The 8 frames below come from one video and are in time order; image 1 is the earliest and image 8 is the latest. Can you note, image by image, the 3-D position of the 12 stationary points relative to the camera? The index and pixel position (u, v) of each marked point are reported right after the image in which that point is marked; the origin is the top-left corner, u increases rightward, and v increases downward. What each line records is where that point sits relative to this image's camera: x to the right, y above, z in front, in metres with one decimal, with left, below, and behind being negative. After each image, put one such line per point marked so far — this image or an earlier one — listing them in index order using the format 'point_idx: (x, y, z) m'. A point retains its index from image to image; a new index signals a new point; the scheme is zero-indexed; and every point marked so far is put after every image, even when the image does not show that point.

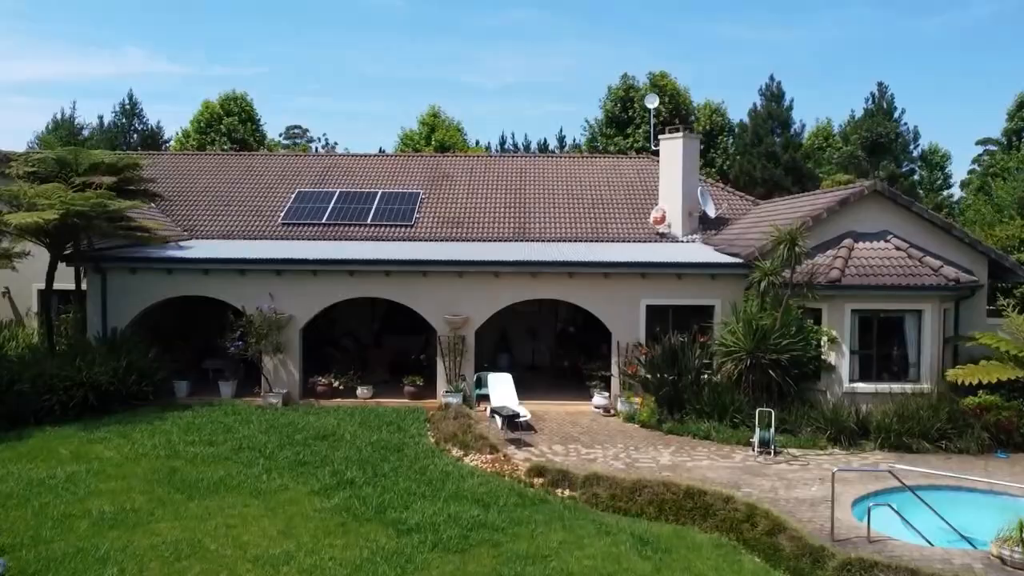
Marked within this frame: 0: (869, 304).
0: (+7.2, -0.3, +16.5) m
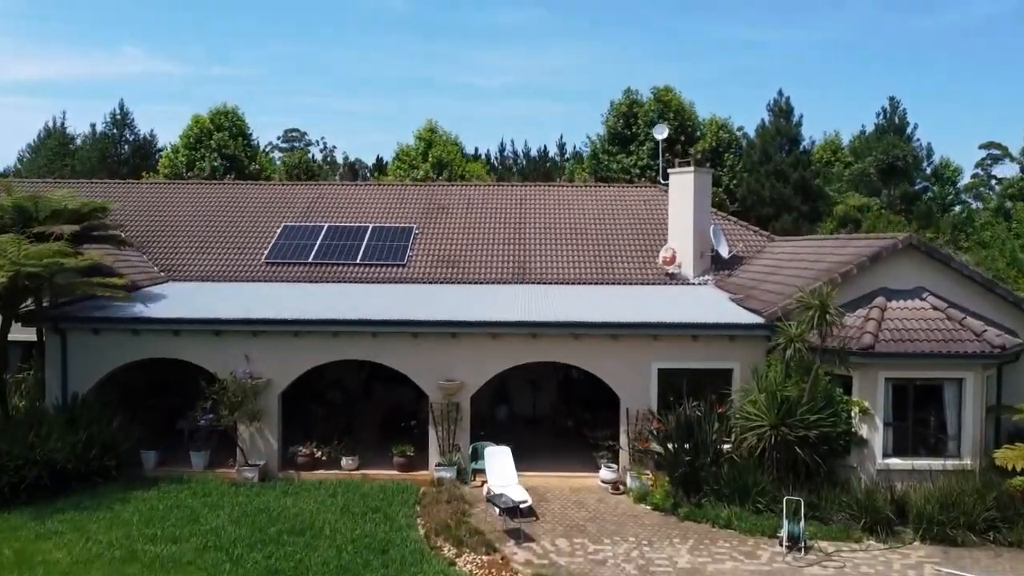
0: (+7.1, -1.5, +14.9) m
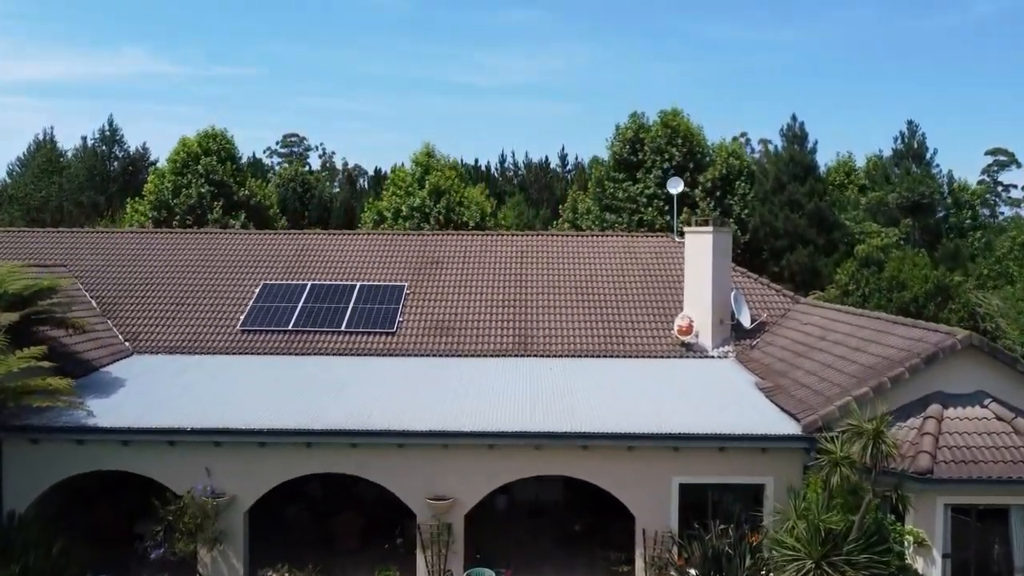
0: (+7.1, -3.3, +12.9) m
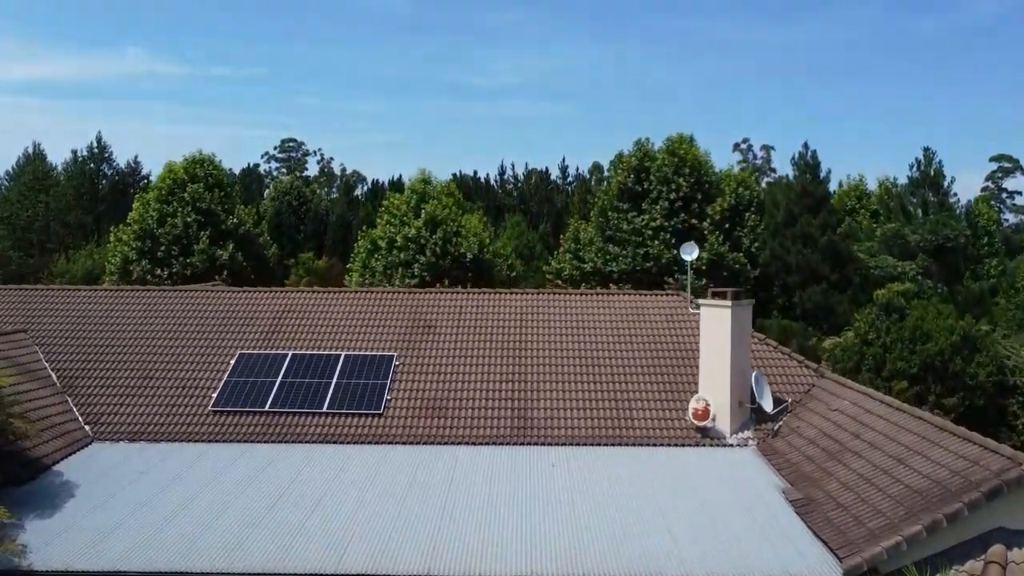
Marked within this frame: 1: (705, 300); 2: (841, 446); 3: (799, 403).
0: (+7.1, -5.1, +11.0) m
1: (+4.4, -0.3, +18.6) m
2: (+6.3, -3.0, +15.7) m
3: (+6.6, -2.6, +18.9) m
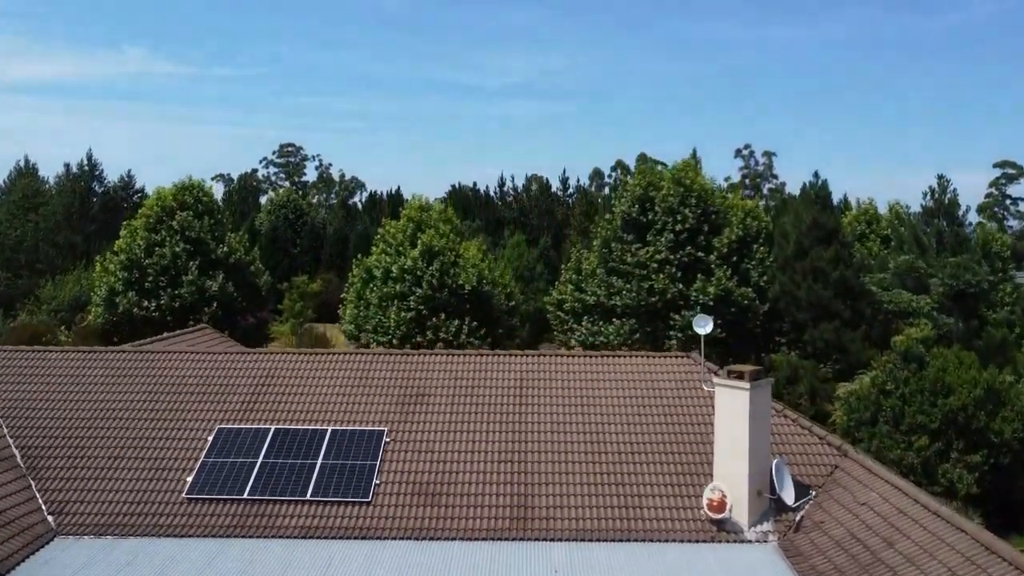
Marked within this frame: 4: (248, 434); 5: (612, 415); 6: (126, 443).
0: (+7.1, -6.7, +9.6) m
1: (+4.4, -1.9, +17.2) m
2: (+6.3, -4.7, +14.2) m
3: (+6.6, -4.2, +17.4) m
4: (-6.1, -3.4, +19.1) m
5: (+2.4, -3.0, +19.7) m
6: (-8.9, -3.6, +18.9) m
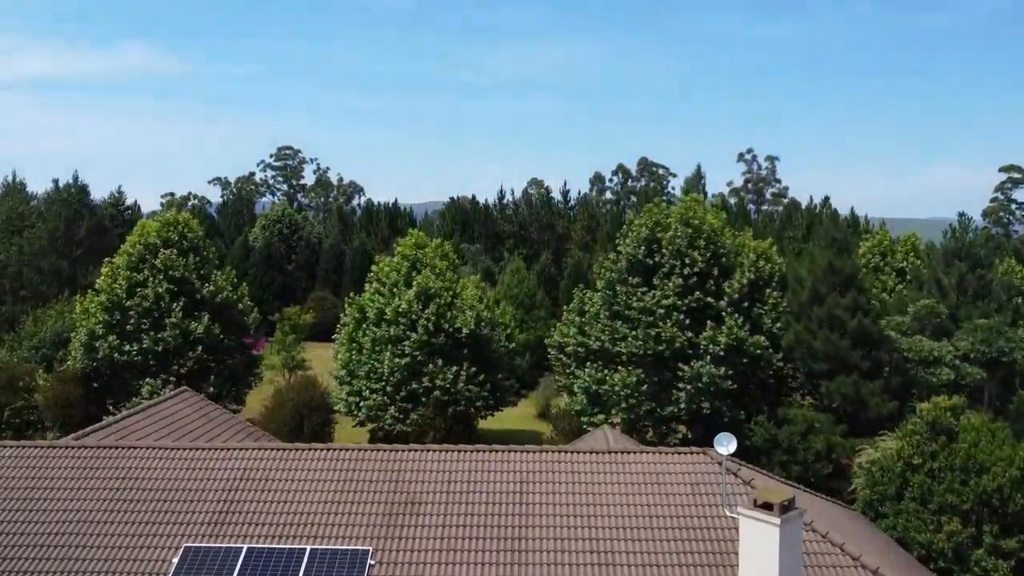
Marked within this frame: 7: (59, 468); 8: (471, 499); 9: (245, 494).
0: (+7.1, -8.9, +7.7) m
1: (+4.3, -4.1, +15.2) m
2: (+6.2, -6.9, +12.3) m
3: (+6.5, -6.4, +15.5) m
4: (-6.2, -5.6, +17.2) m
5: (+2.4, -5.2, +17.8) m
6: (-8.9, -5.8, +16.9) m
7: (-10.9, -4.2, +19.7) m
8: (-0.9, -4.8, +18.6) m
9: (-6.1, -4.7, +18.8) m
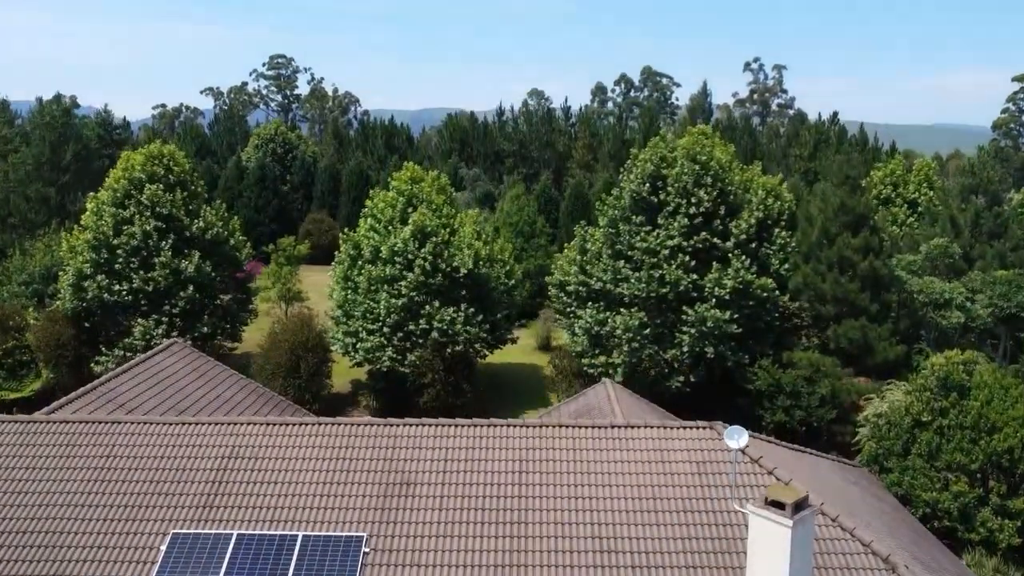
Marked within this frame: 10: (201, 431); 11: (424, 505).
0: (+7.0, -9.5, +7.6) m
1: (+4.3, -3.9, +14.5) m
2: (+6.2, -7.0, +11.9) m
3: (+6.5, -6.1, +15.1) m
4: (-6.2, -5.1, +16.6) m
5: (+2.4, -4.7, +17.2) m
6: (-8.9, -5.3, +16.4) m
7: (-10.9, -3.5, +19.0) m
8: (-0.9, -4.2, +18.0) m
9: (-6.1, -4.1, +18.2) m
10: (-7.4, -3.2, +19.4) m
11: (-1.8, -4.6, +17.4) m
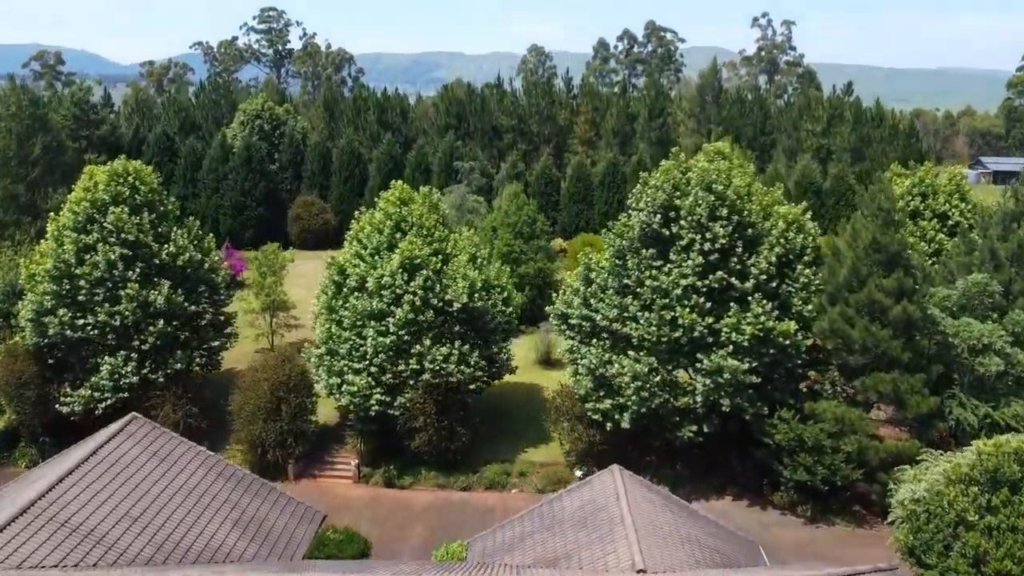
0: (+7.0, -12.9, +5.3) m
1: (+4.2, -6.9, +11.8) m
2: (+6.1, -10.1, +9.5) m
3: (+6.4, -9.1, +12.5) m
4: (-6.2, -8.0, +14.0) m
5: (+2.3, -7.5, +14.6) m
6: (-9.0, -8.2, +13.8) m
7: (-11.0, -6.2, +16.3) m
8: (-1.0, -6.9, +15.3) m
9: (-6.2, -6.9, +15.5) m
10: (-7.4, -5.9, +16.7) m
11: (-1.9, -7.4, +14.7) m
